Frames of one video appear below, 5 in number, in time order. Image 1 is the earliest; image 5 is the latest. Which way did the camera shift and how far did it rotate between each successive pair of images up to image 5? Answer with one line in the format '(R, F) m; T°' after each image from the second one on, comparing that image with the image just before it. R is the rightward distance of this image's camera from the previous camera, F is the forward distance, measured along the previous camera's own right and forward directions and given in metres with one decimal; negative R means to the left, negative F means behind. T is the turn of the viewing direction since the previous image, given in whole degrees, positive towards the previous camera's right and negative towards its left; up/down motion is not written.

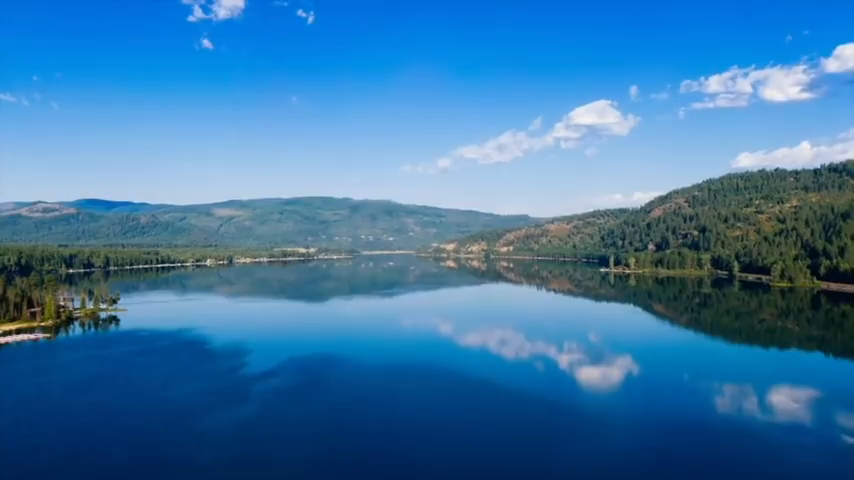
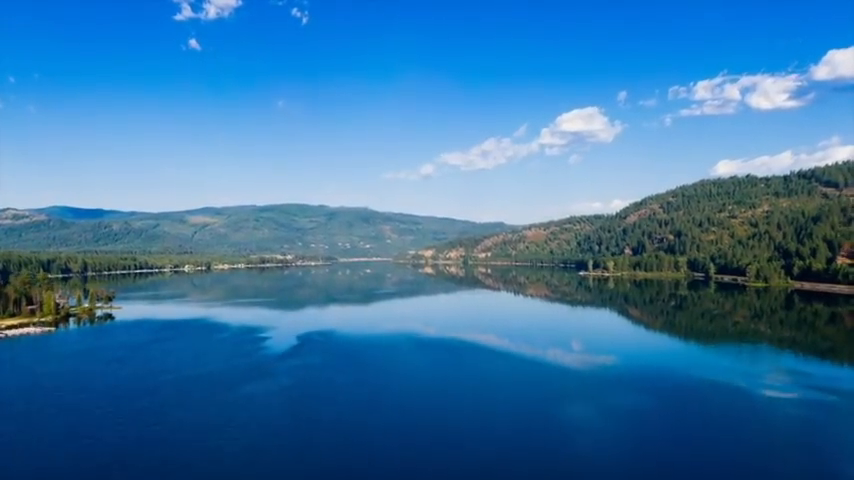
(-1.4, -0.7) m; +3°
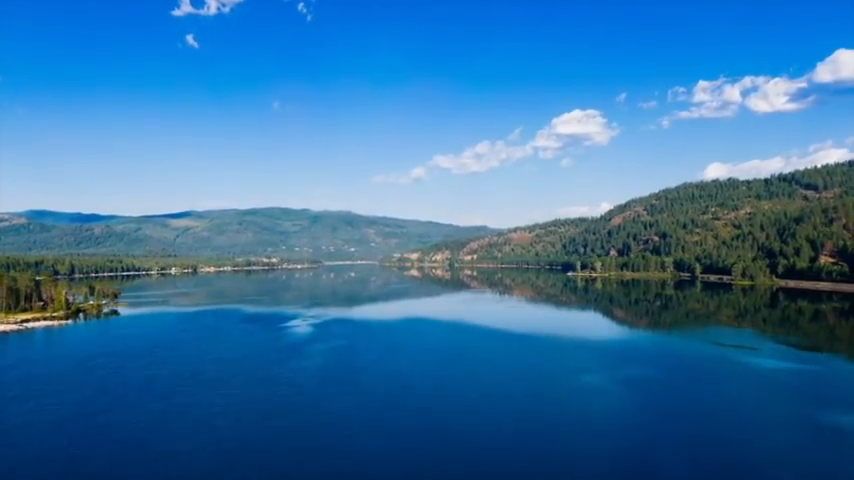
(-1.6, -0.8) m; +2°
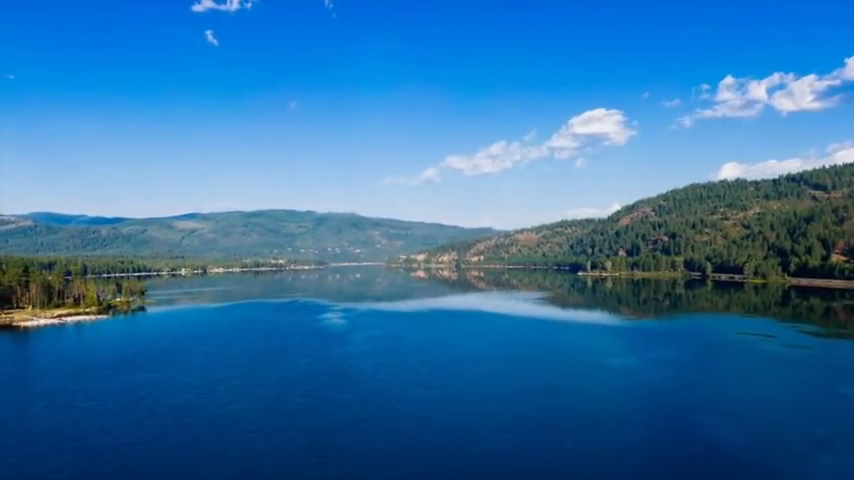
(-1.6, -0.7) m; 0°
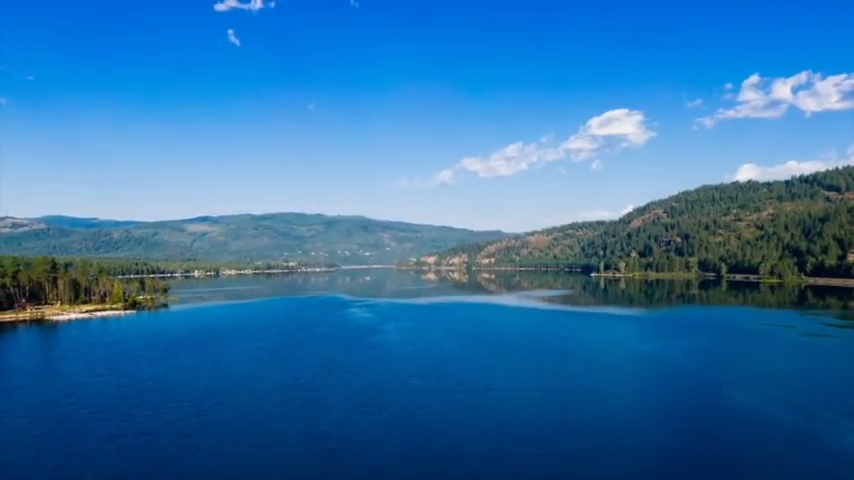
(-1.2, -0.6) m; 0°
